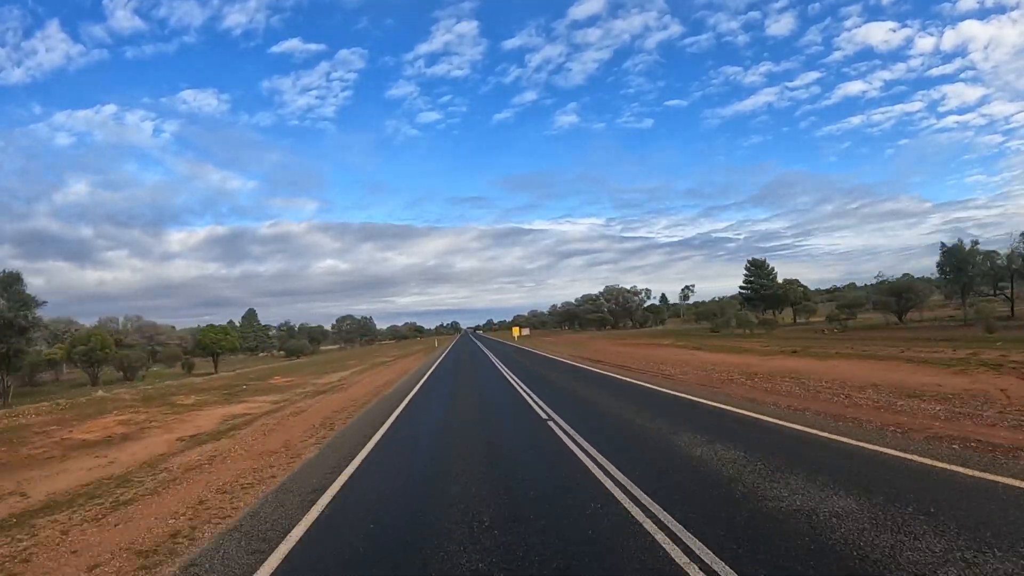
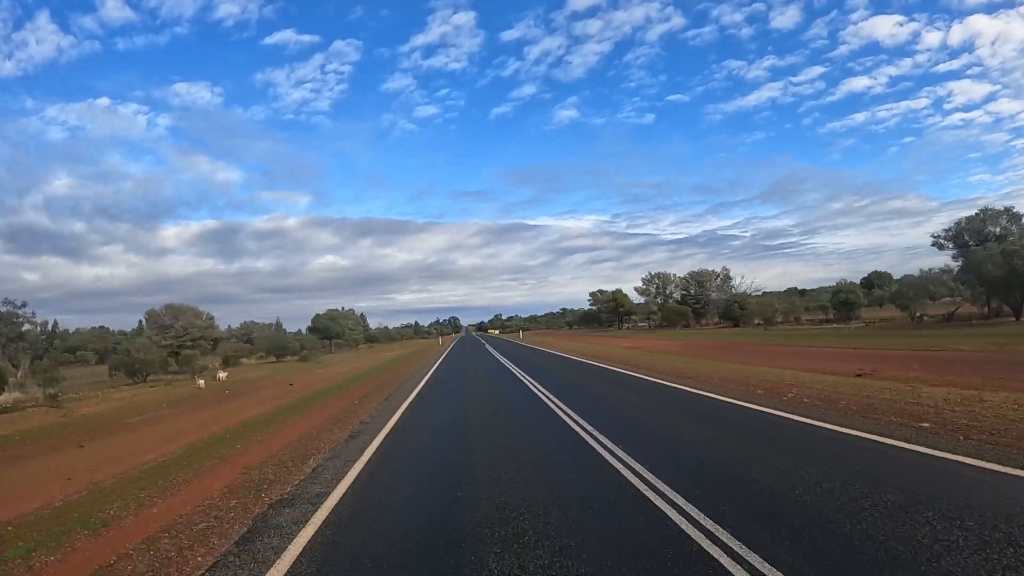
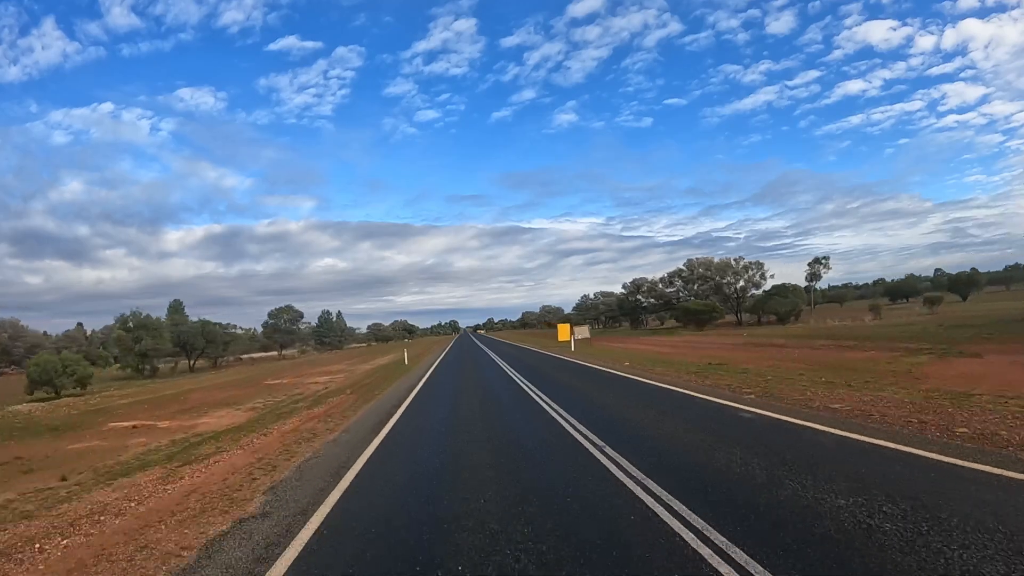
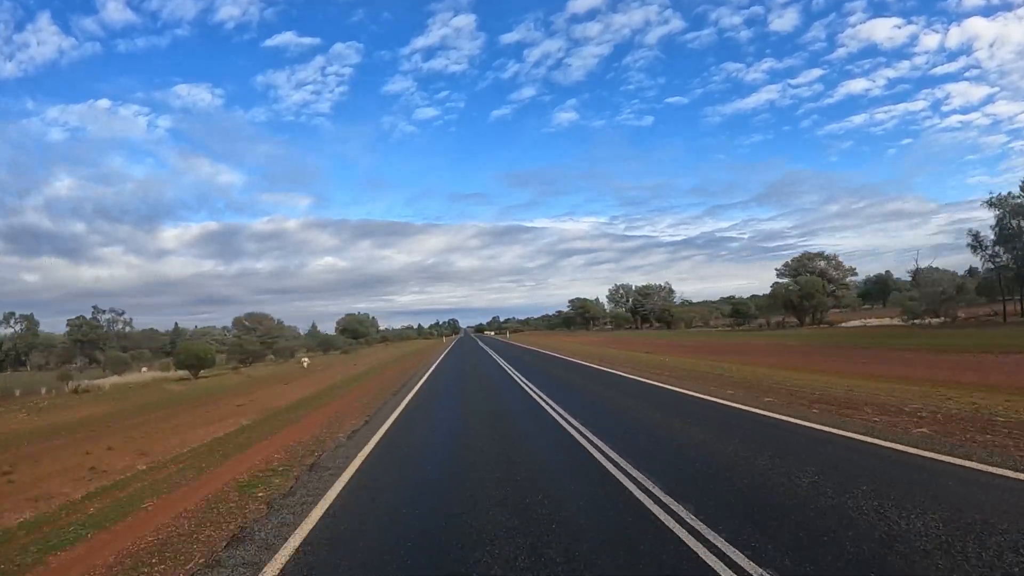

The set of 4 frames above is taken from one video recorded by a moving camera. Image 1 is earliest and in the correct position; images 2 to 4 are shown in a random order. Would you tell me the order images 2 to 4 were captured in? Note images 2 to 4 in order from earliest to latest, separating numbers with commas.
3, 4, 2
